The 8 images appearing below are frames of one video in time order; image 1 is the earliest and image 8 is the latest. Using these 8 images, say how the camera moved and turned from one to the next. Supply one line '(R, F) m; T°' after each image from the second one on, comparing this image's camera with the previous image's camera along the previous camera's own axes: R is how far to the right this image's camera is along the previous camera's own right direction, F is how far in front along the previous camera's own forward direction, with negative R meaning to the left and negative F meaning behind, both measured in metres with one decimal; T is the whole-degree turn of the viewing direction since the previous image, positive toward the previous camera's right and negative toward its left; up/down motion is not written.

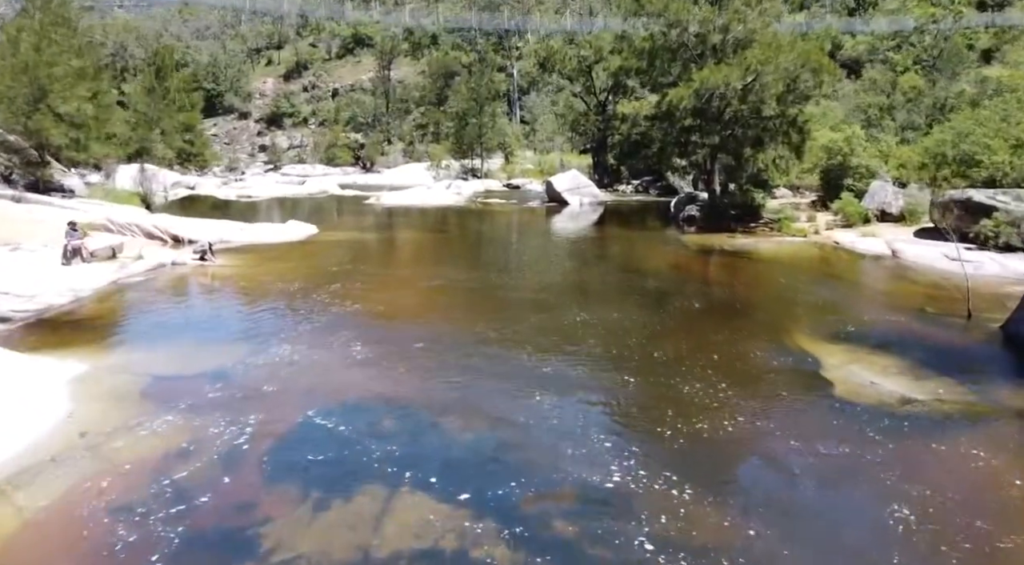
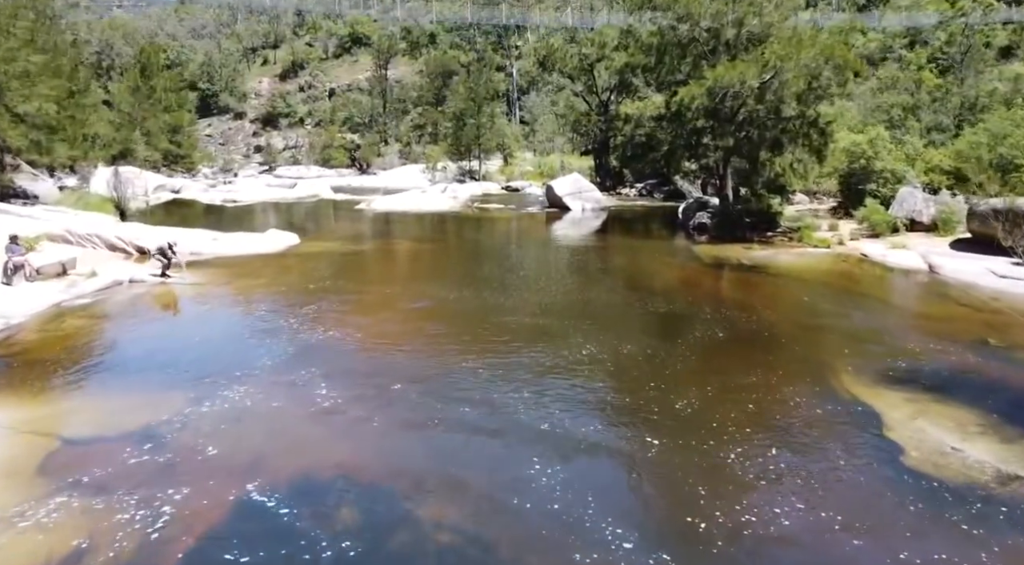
(+0.1, +2.1) m; 0°
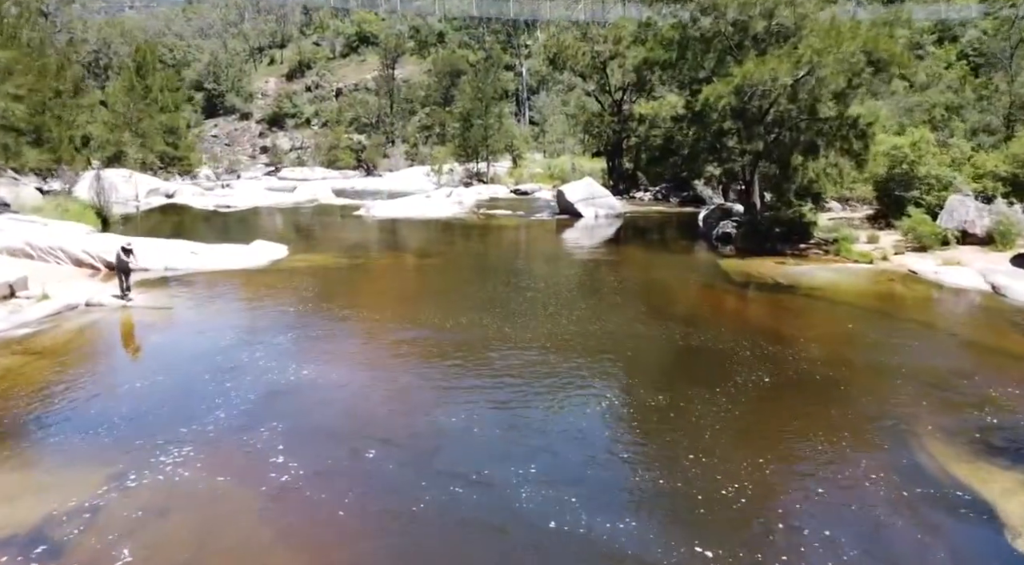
(+0.1, +2.2) m; -1°
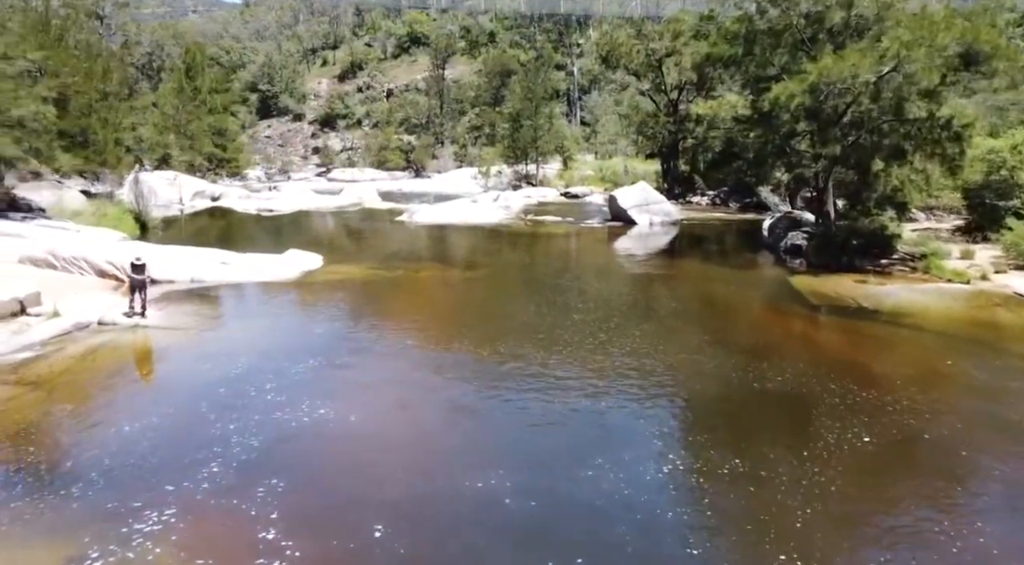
(+0.1, +1.7) m; -4°
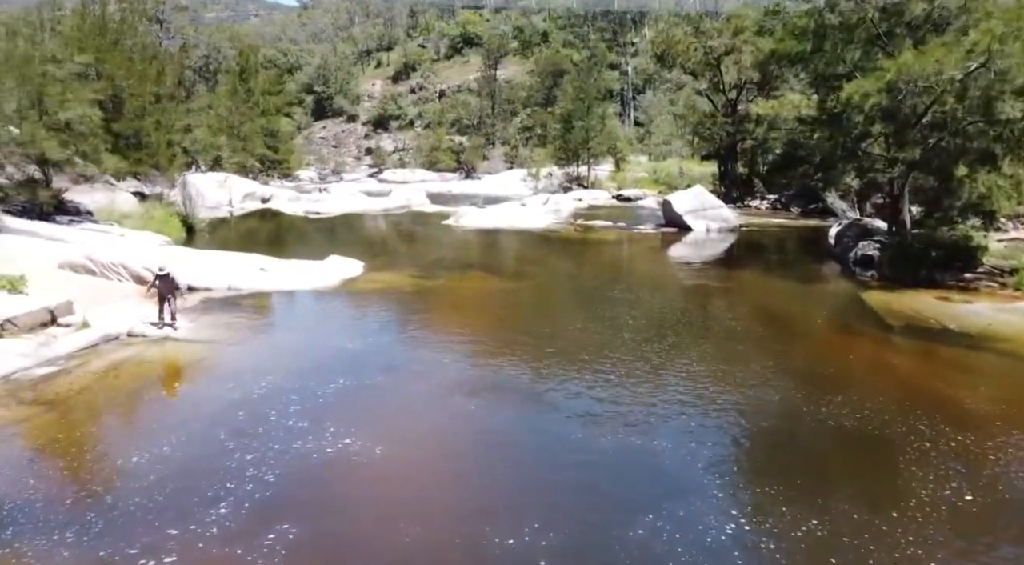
(+0.1, +1.1) m; -4°
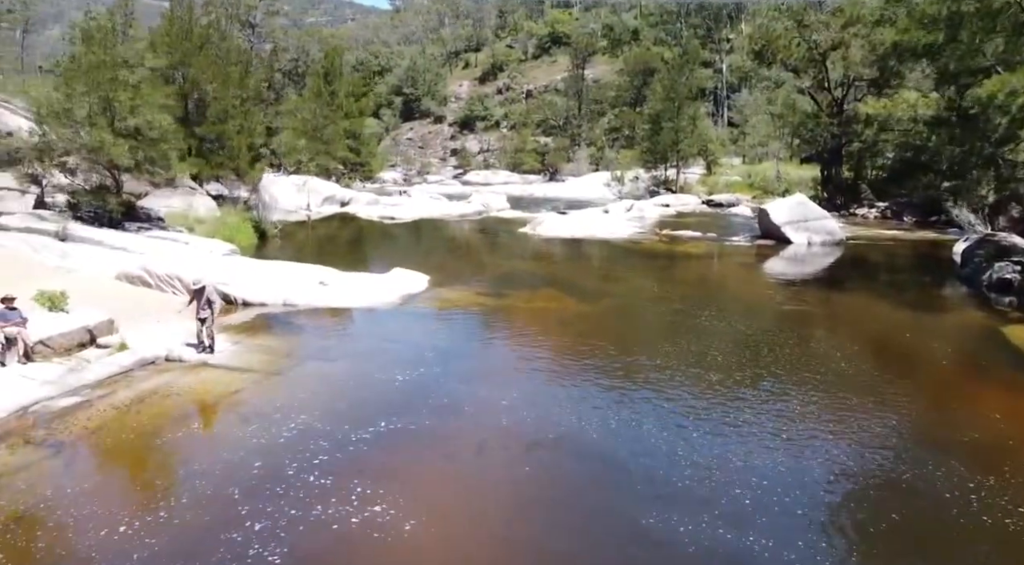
(+0.3, +1.8) m; -7°
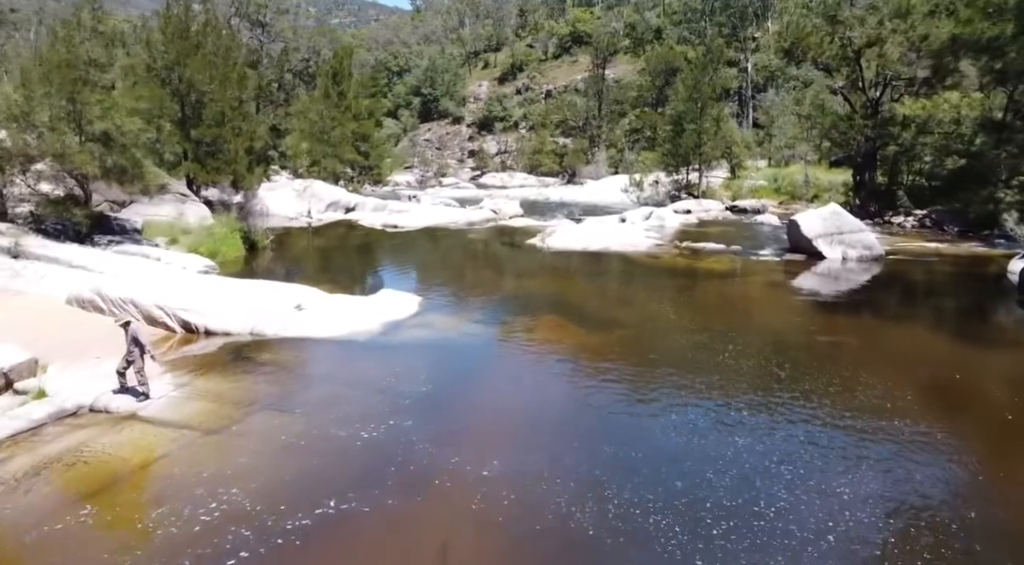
(+0.5, +2.1) m; -2°
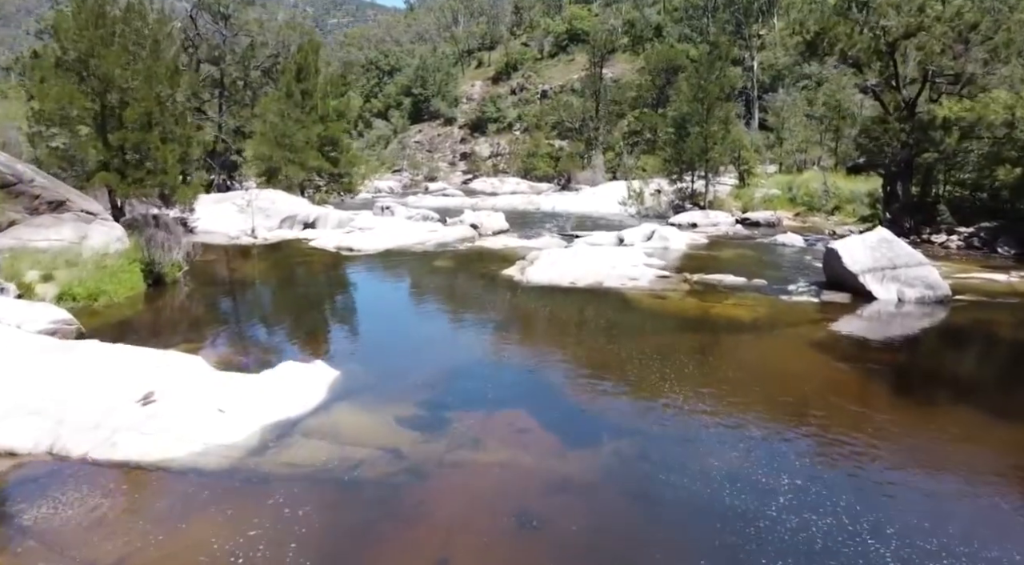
(+0.9, +5.3) m; 0°
